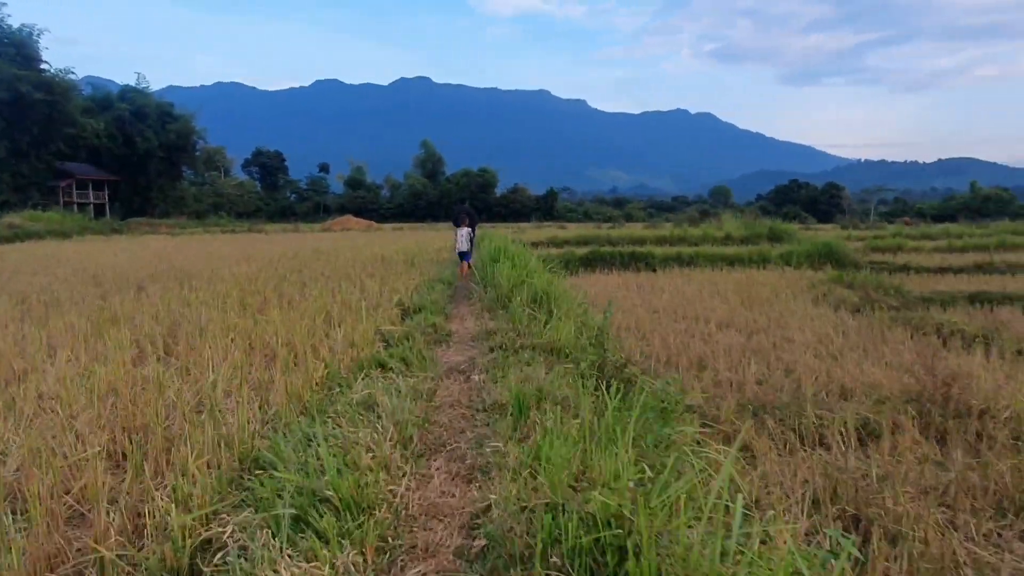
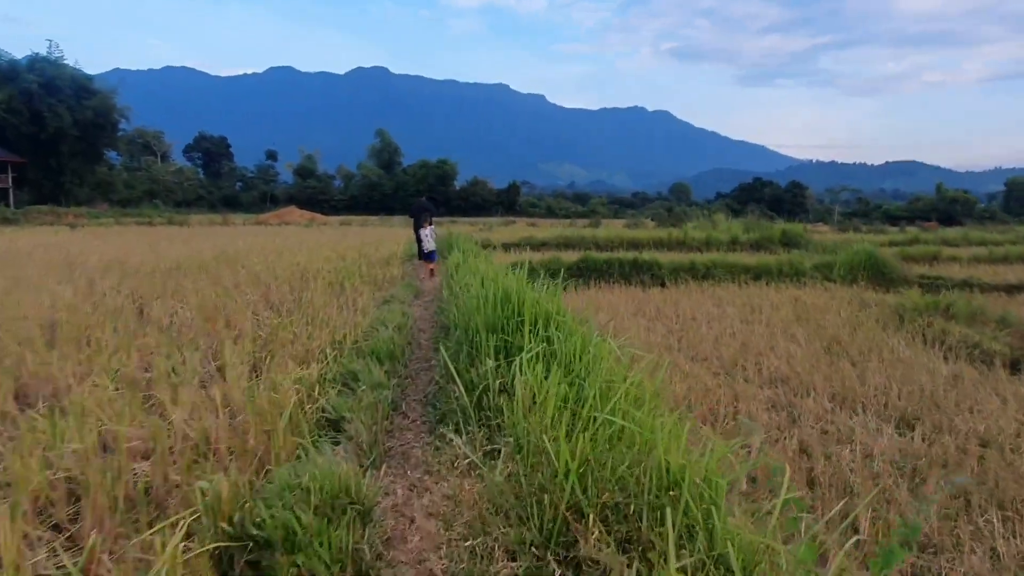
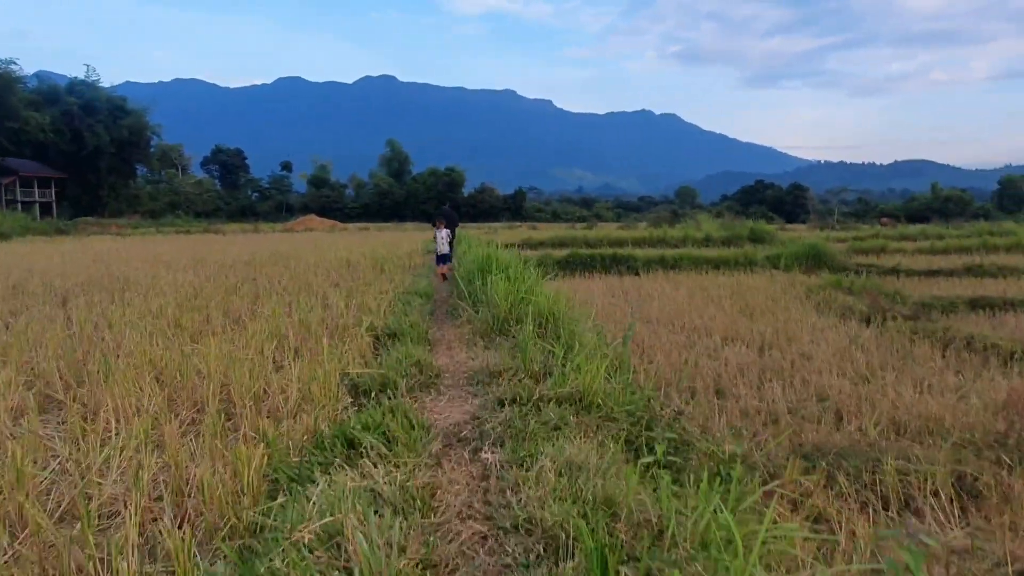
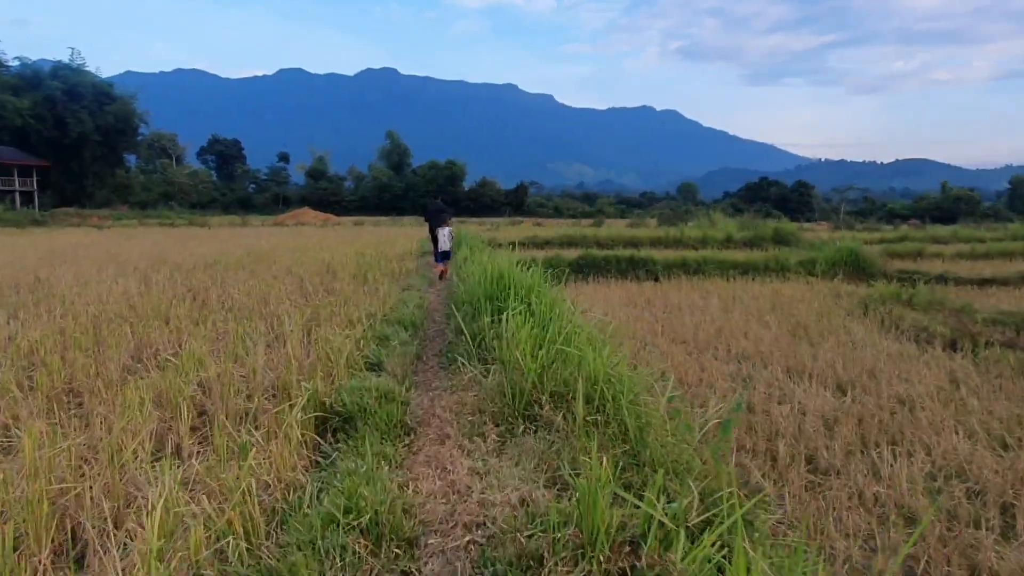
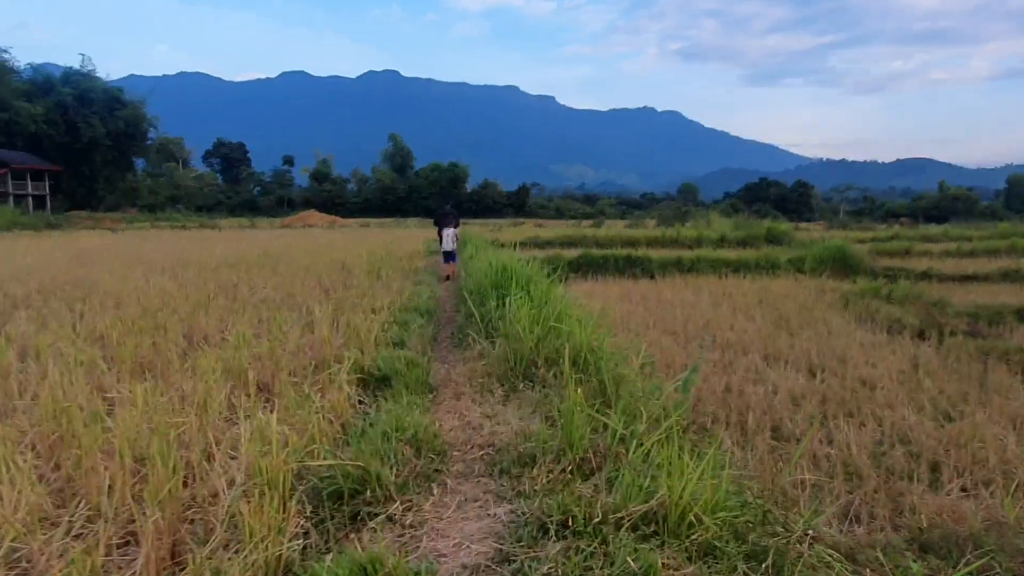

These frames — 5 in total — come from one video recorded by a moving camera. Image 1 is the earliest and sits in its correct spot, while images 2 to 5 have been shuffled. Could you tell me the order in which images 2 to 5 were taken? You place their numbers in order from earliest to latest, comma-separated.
3, 5, 4, 2
